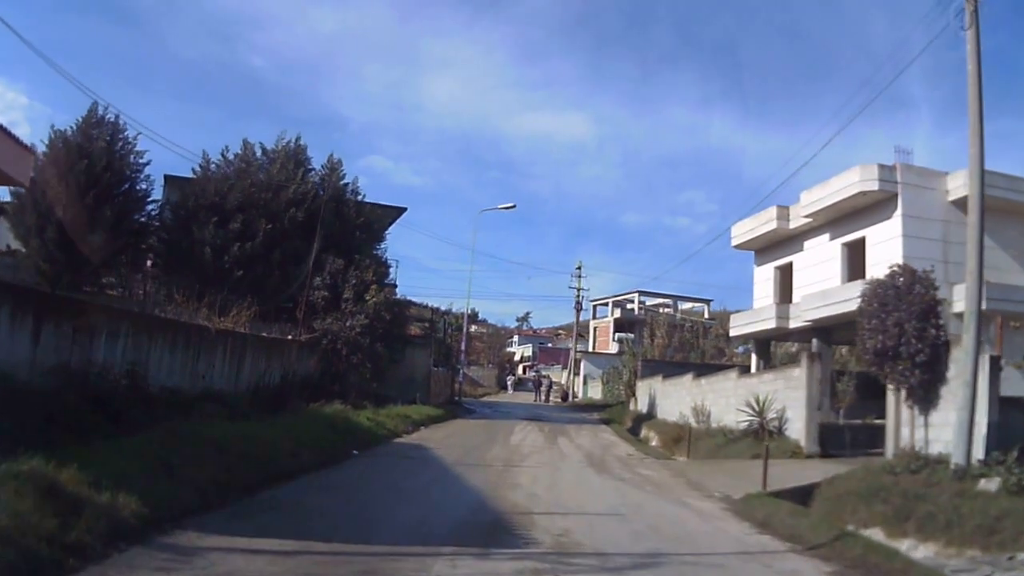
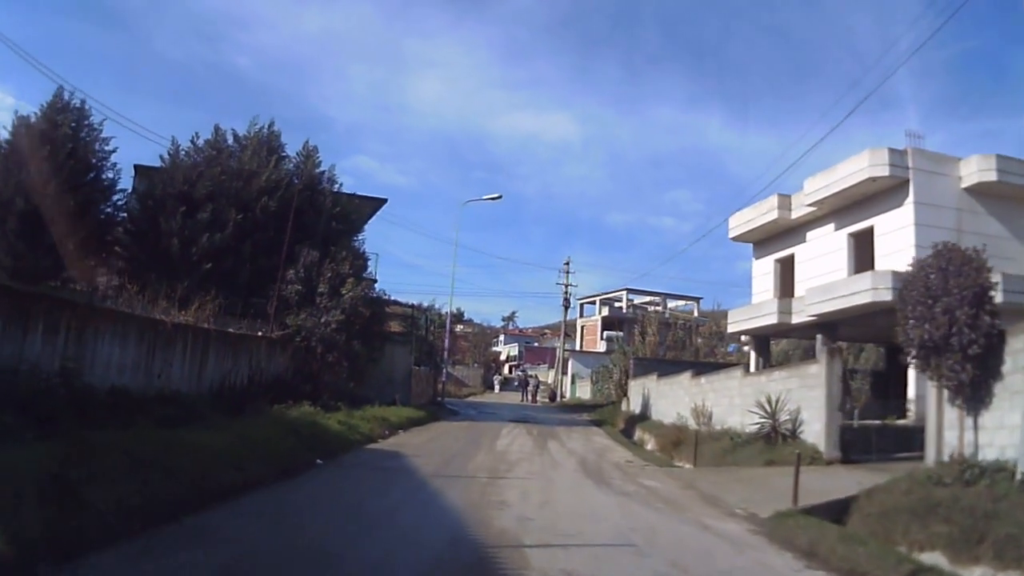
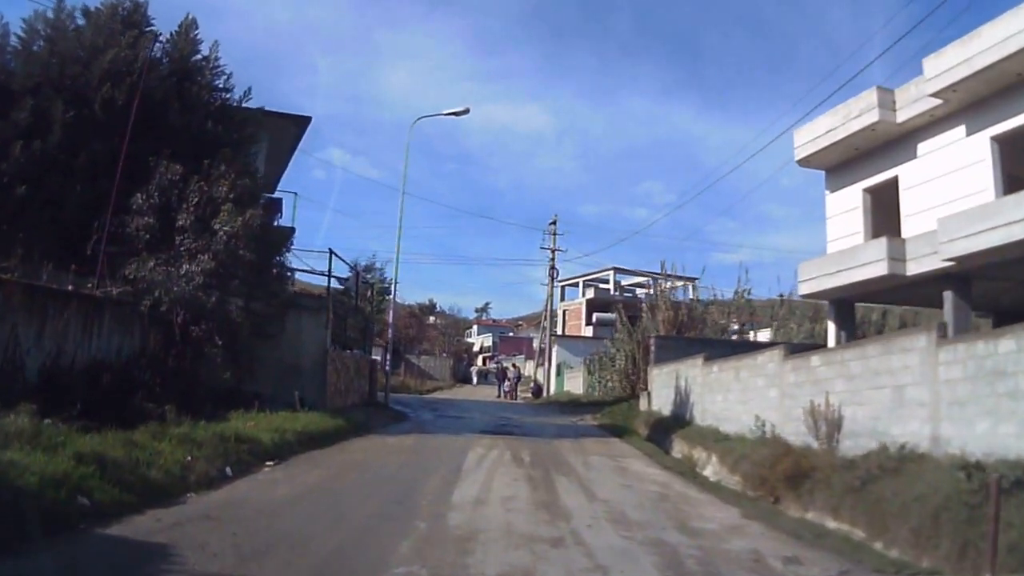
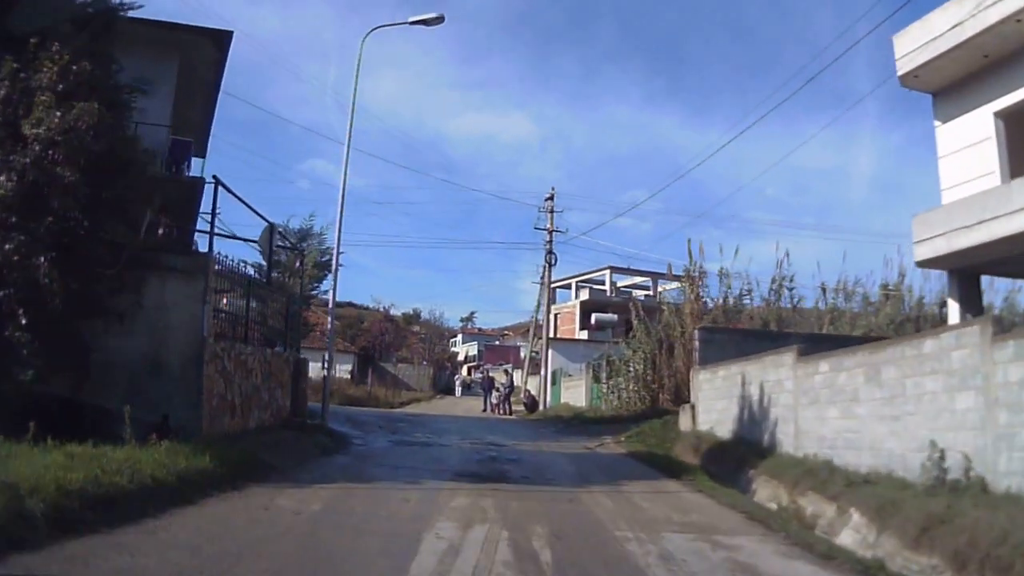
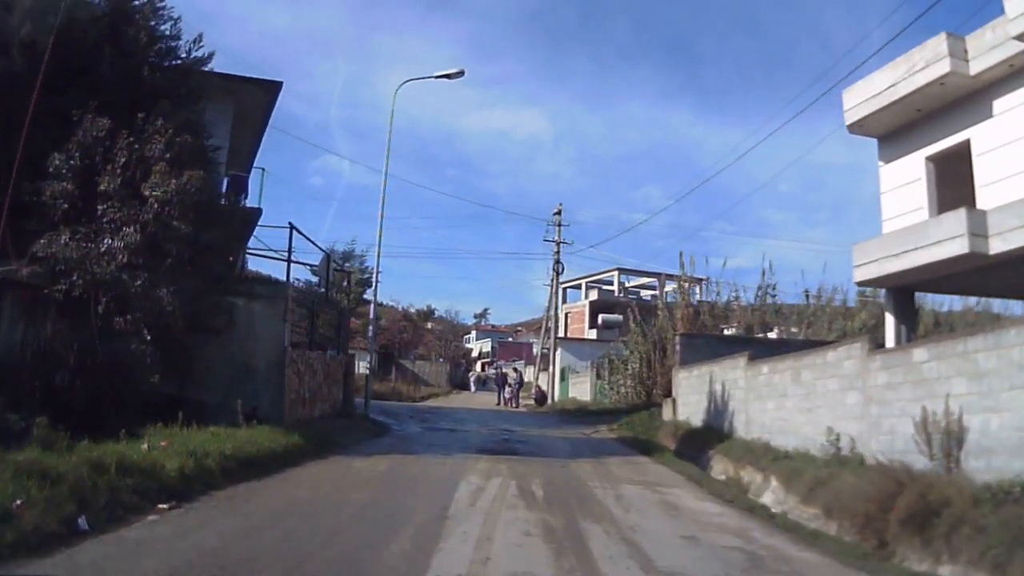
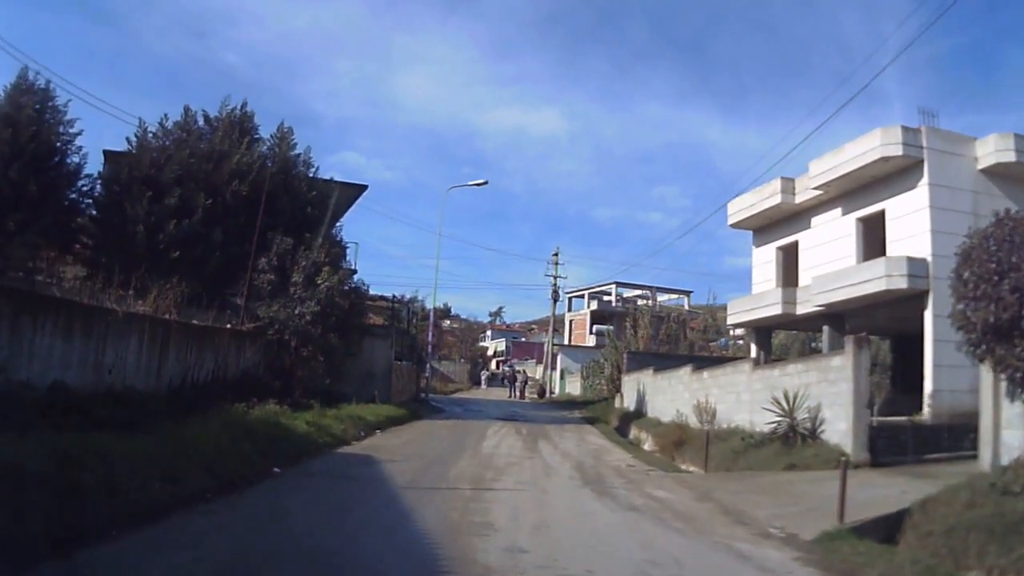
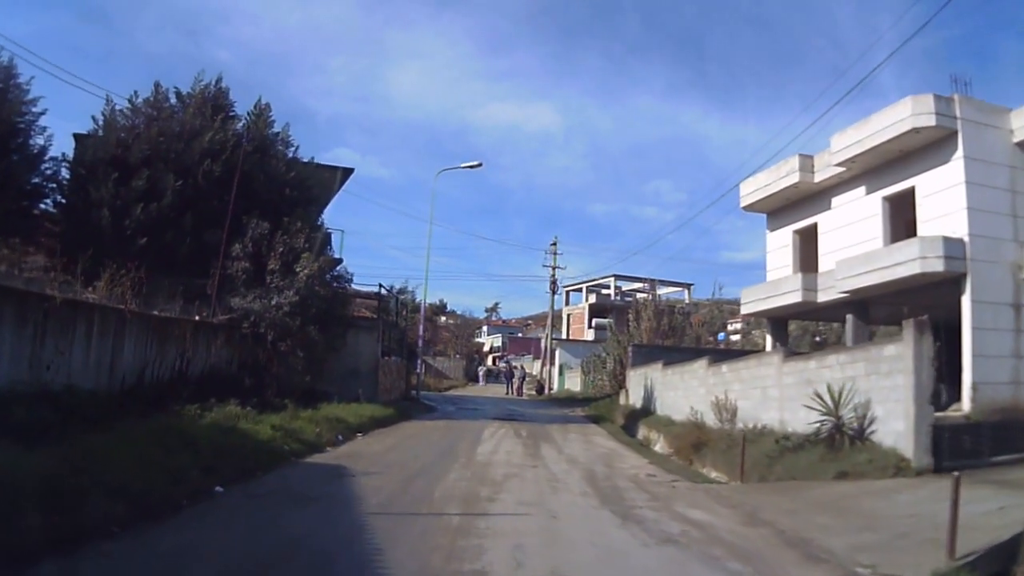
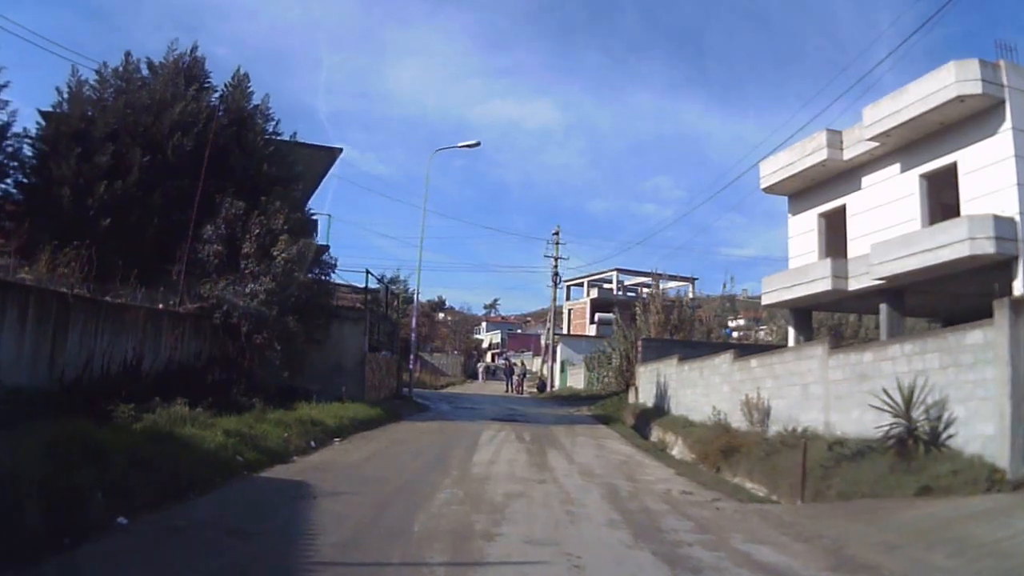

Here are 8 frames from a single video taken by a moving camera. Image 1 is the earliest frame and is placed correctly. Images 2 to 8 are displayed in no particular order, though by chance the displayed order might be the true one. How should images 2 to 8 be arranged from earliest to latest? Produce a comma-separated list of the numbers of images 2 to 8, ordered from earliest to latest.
2, 6, 7, 8, 3, 5, 4
